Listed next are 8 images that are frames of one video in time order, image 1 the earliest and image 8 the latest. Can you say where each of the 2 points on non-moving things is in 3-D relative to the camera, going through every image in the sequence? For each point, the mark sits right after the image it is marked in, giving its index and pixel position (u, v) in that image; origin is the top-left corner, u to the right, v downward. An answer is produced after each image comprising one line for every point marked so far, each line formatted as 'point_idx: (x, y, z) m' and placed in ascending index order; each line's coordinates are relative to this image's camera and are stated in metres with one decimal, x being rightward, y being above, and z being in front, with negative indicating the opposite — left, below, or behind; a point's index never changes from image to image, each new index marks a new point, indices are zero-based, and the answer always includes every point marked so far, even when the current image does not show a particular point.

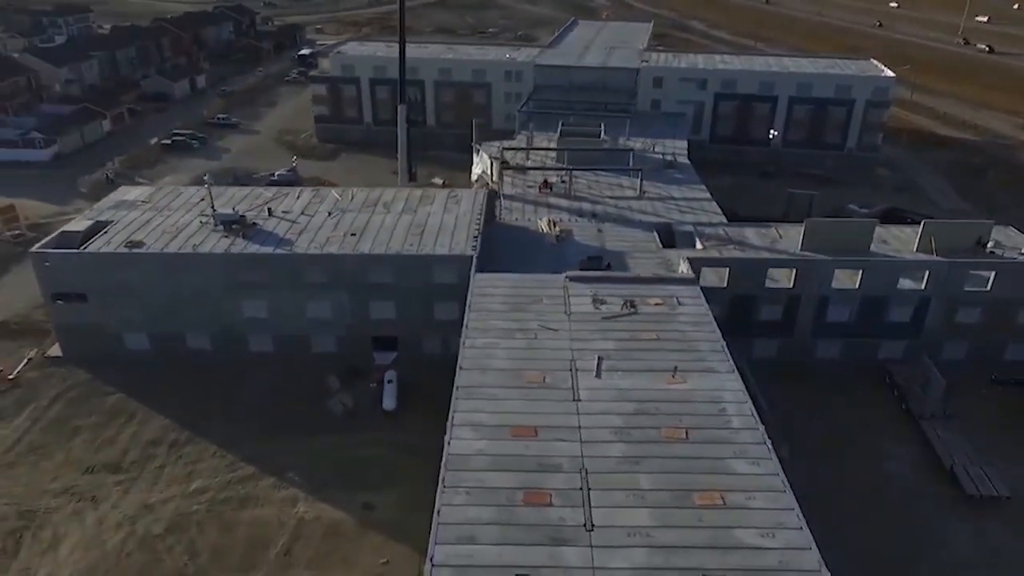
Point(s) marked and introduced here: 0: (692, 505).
0: (+3.5, -4.1, +15.6) m
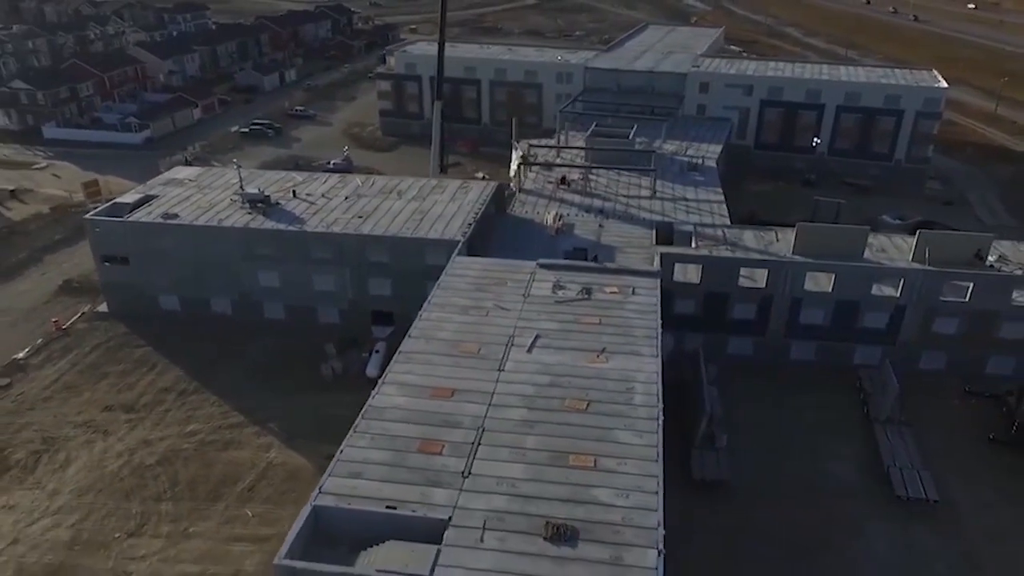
0: (+1.2, -3.7, +17.2) m
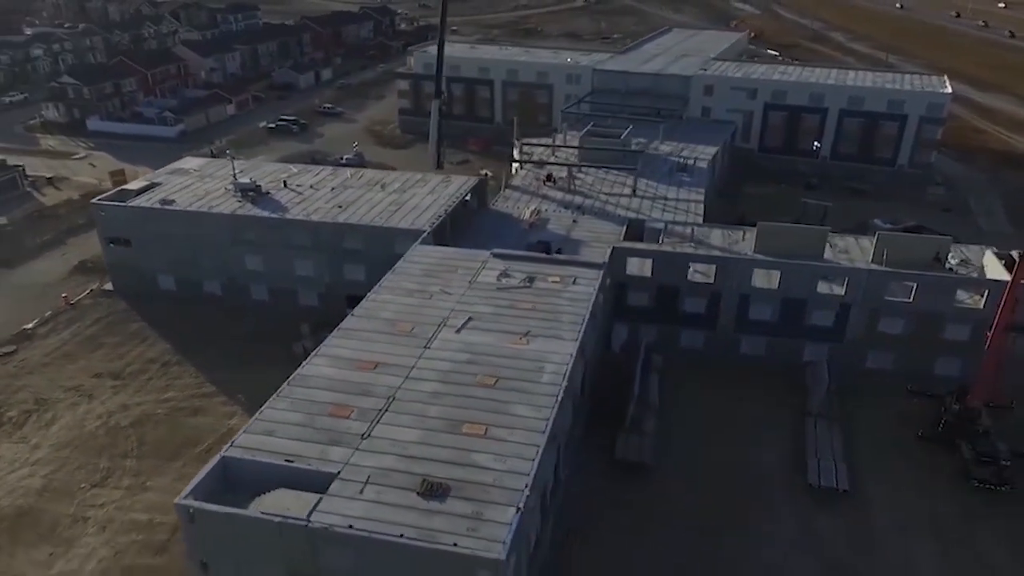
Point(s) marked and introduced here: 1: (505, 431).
0: (-1.2, -3.3, +18.6) m
1: (-0.2, -3.3, +18.6) m
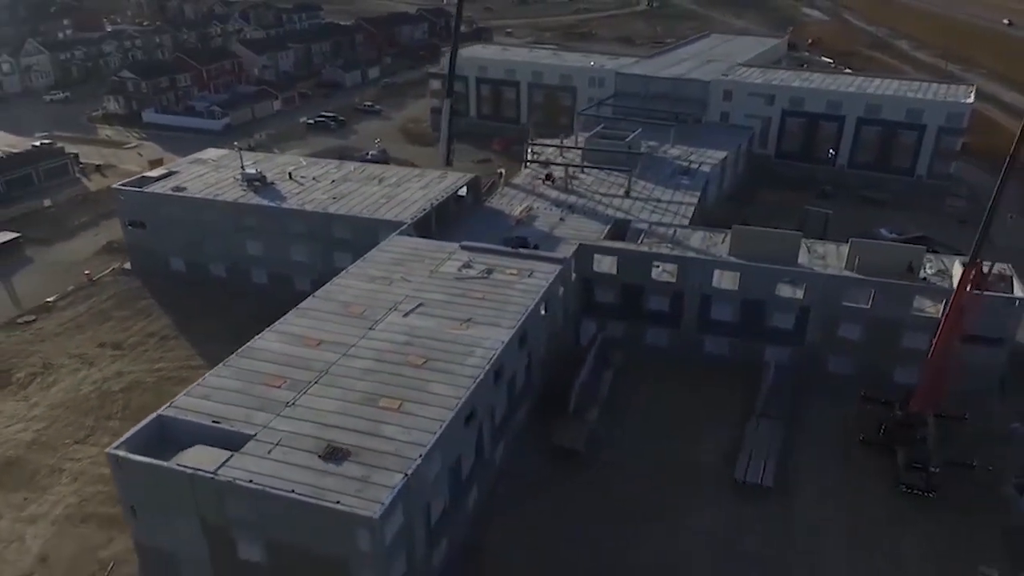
0: (-3.4, -2.9, +20.1) m
1: (-2.3, -2.9, +20.0) m
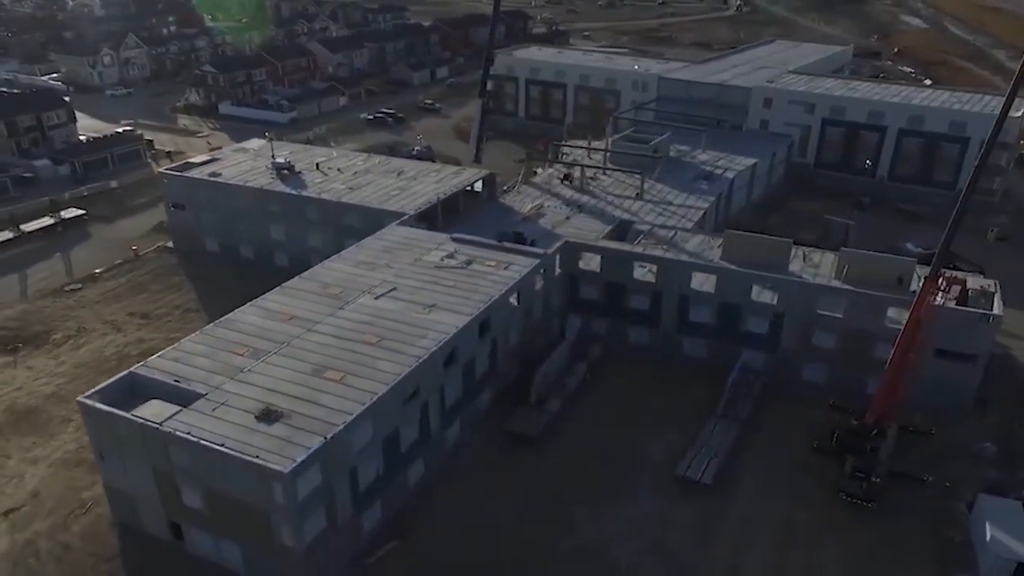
0: (-5.1, -2.4, +21.8) m
1: (-4.1, -2.4, +21.6) m
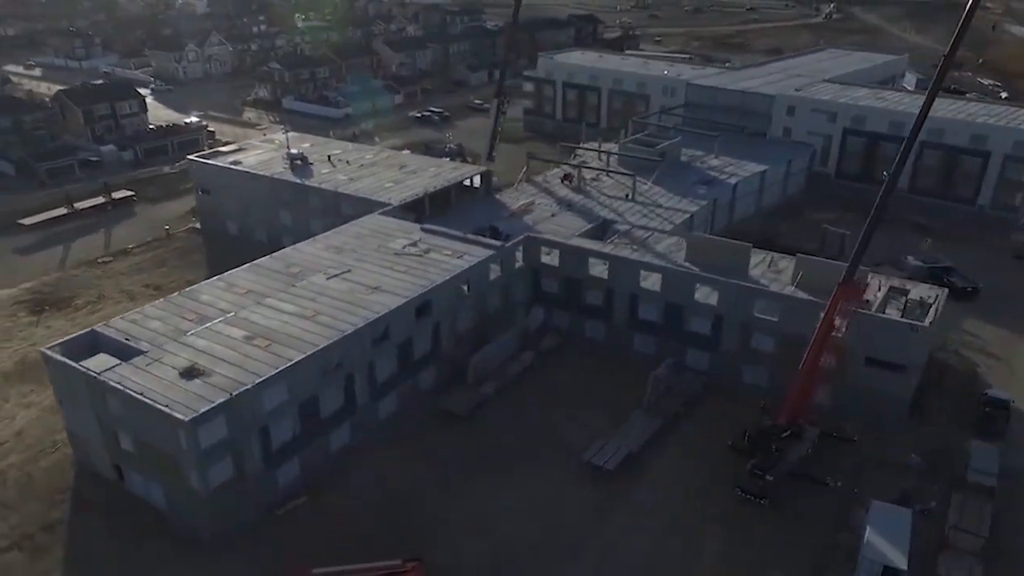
0: (-7.7, -1.6, +24.1) m
1: (-6.8, -1.8, +23.8) m
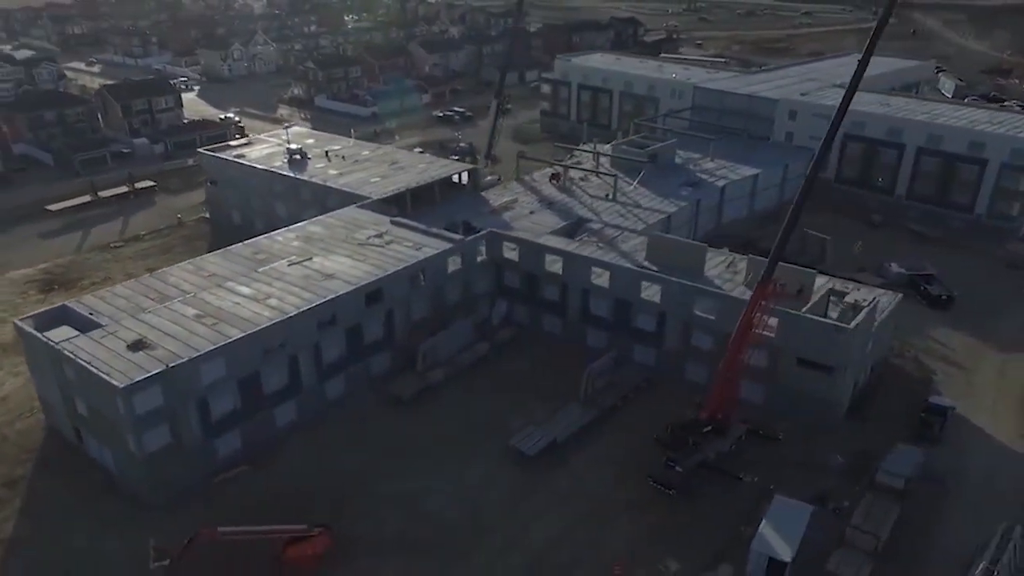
0: (-10.0, -1.1, +25.9) m
1: (-9.0, -1.2, +25.5) m
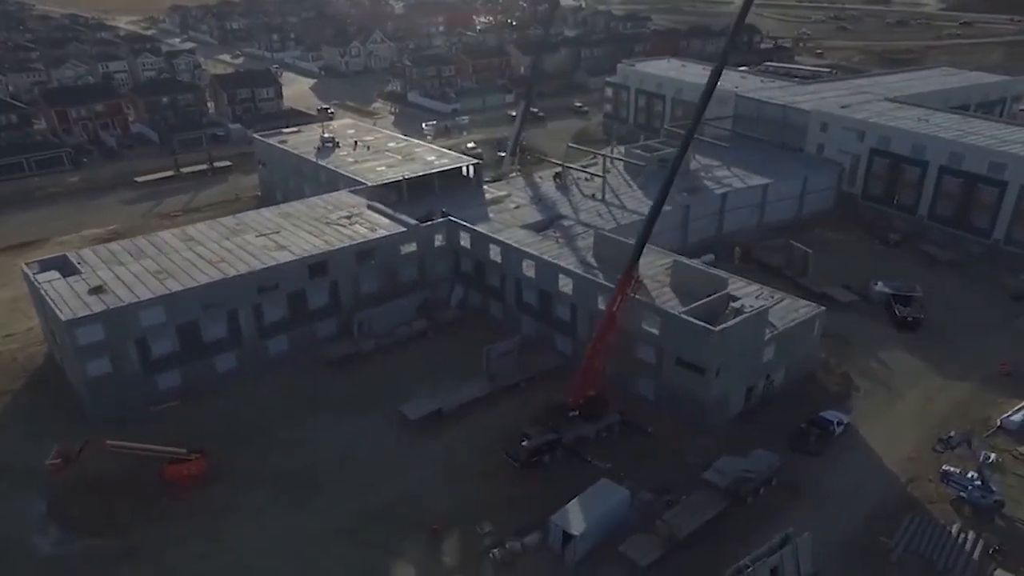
0: (-13.3, +0.5, +30.5) m
1: (-12.5, +0.2, +29.9) m
